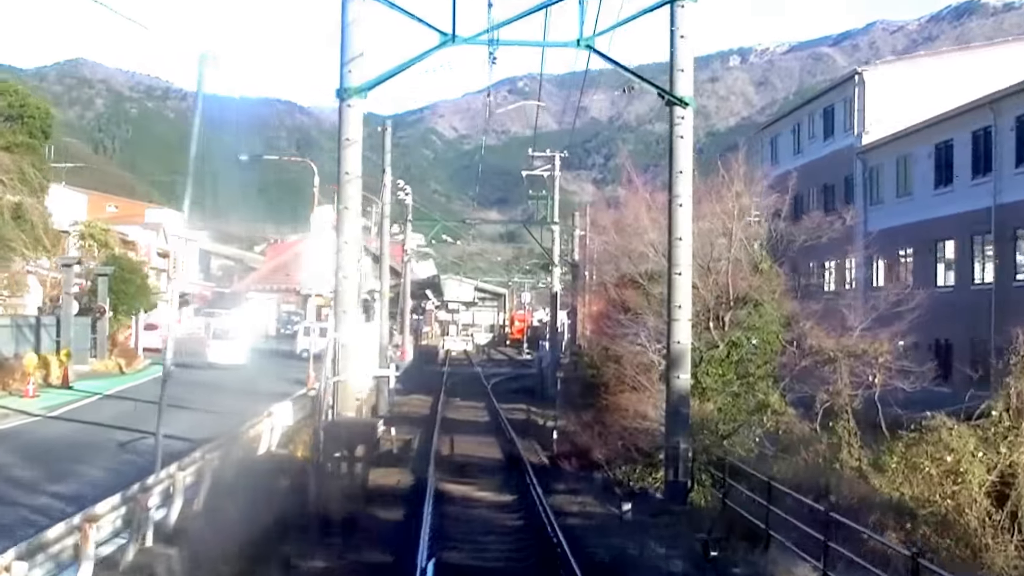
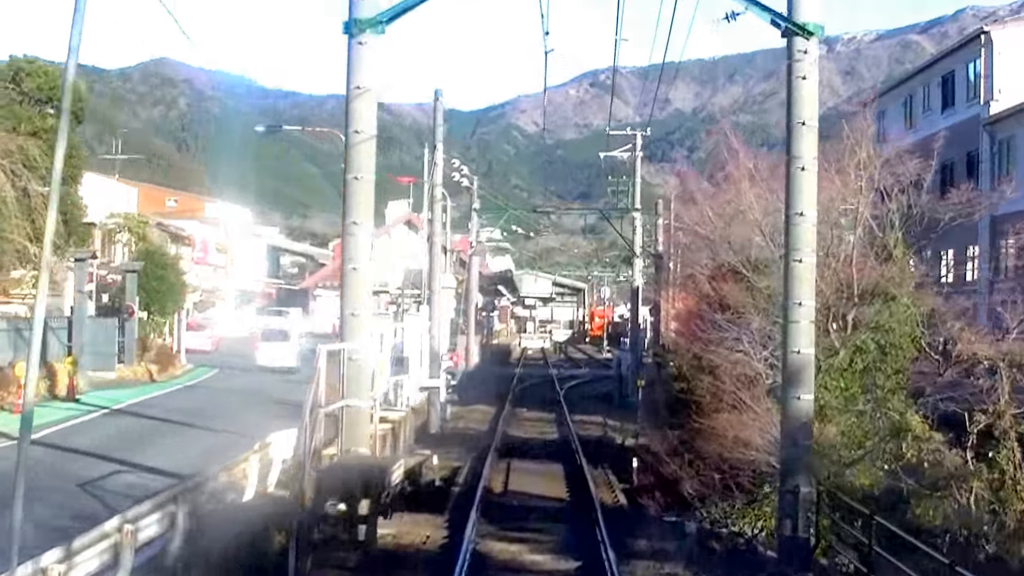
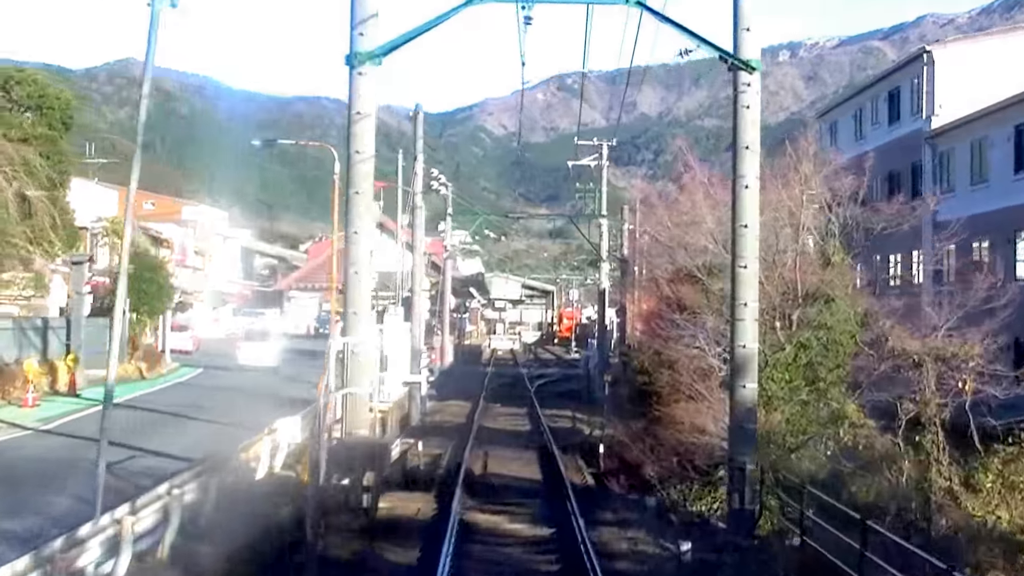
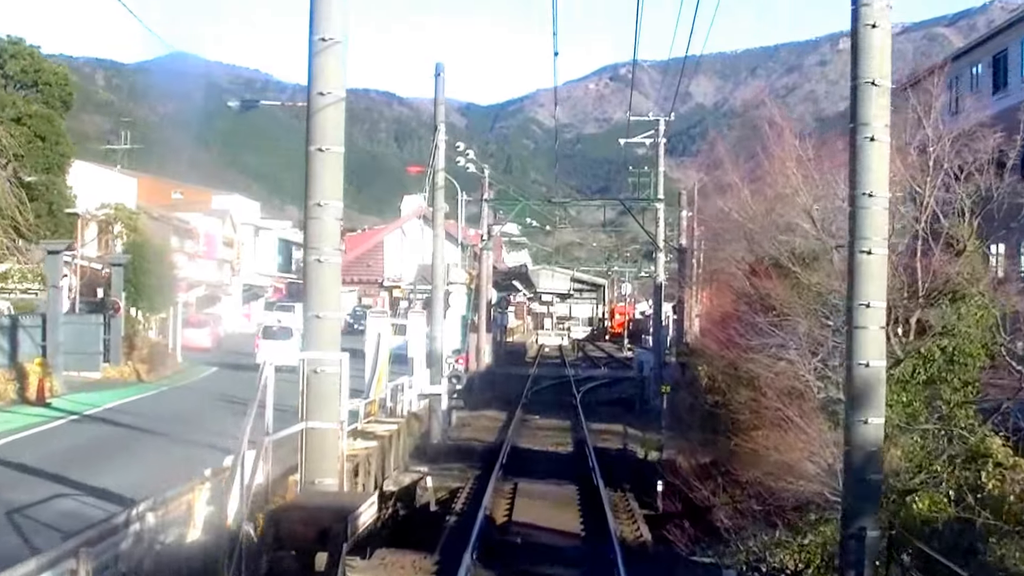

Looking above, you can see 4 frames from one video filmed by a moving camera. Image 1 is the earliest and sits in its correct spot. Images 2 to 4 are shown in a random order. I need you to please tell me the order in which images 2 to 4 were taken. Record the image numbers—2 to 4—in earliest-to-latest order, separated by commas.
3, 2, 4
